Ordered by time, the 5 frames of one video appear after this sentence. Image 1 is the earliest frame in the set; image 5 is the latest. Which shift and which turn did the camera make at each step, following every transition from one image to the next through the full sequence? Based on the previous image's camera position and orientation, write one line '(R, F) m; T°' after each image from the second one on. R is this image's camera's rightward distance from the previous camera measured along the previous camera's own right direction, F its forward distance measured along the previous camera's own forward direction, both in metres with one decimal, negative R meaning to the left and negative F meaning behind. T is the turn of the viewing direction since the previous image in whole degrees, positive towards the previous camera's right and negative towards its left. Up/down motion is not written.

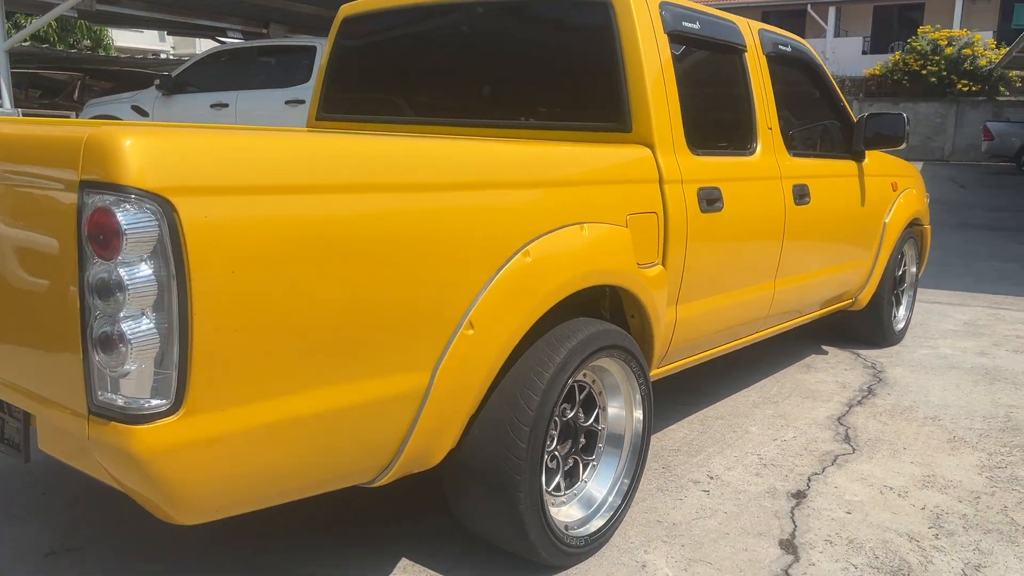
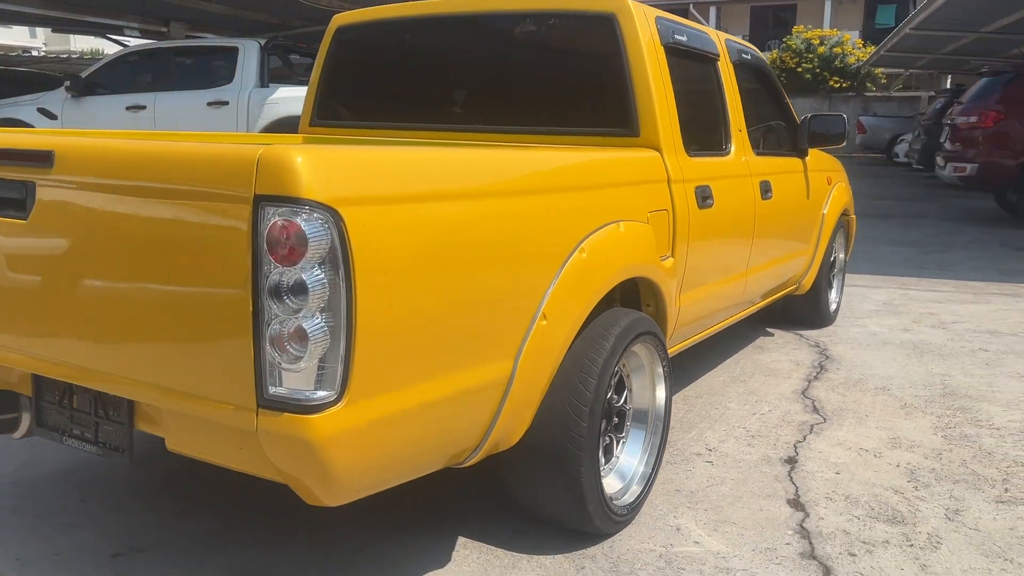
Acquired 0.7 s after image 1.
(-0.5, -0.2) m; +7°
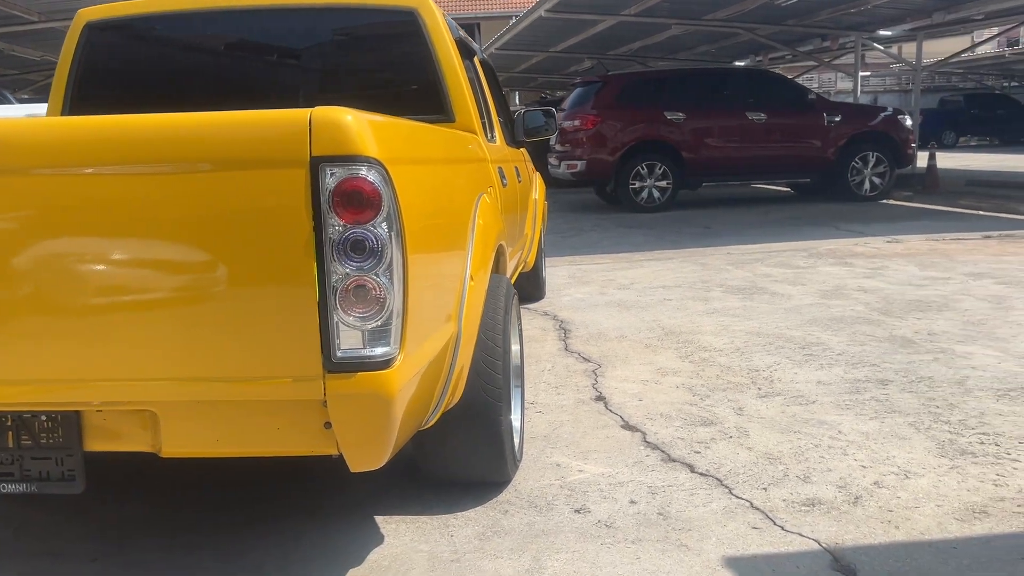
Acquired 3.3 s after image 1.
(-1.0, 0.0) m; +26°
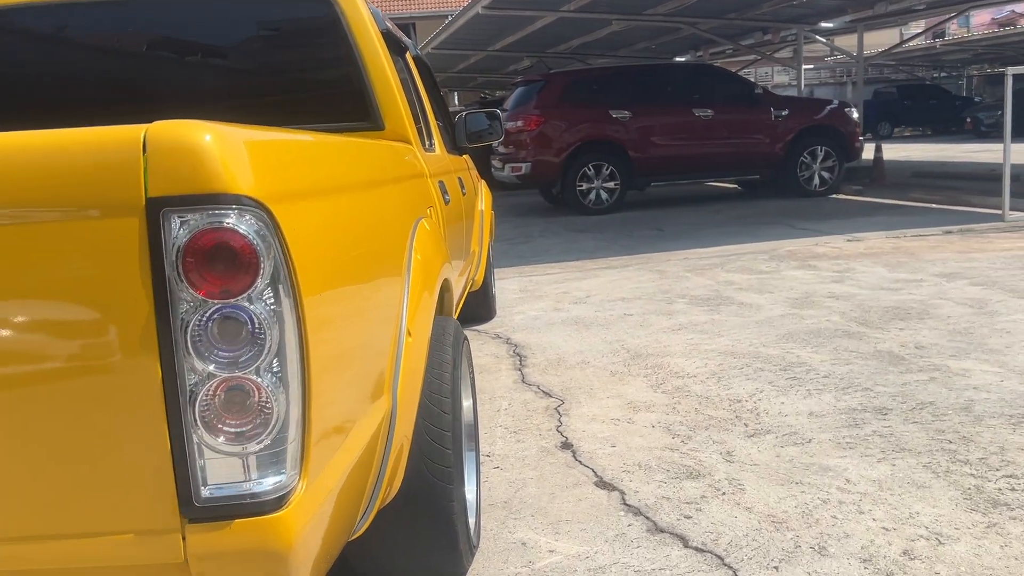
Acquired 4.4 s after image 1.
(0.0, +0.6) m; +4°
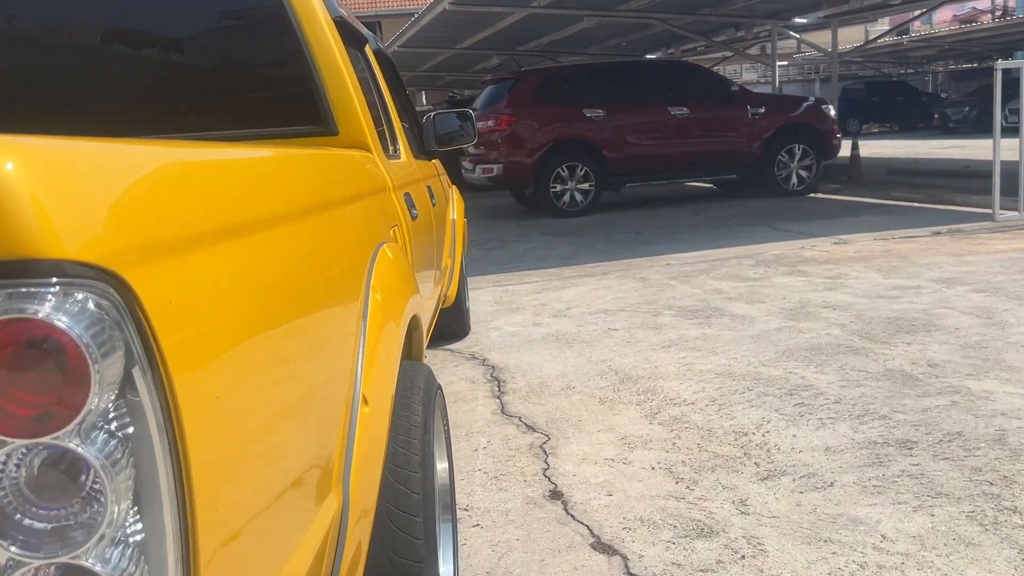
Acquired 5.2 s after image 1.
(0.0, +0.5) m; +2°
